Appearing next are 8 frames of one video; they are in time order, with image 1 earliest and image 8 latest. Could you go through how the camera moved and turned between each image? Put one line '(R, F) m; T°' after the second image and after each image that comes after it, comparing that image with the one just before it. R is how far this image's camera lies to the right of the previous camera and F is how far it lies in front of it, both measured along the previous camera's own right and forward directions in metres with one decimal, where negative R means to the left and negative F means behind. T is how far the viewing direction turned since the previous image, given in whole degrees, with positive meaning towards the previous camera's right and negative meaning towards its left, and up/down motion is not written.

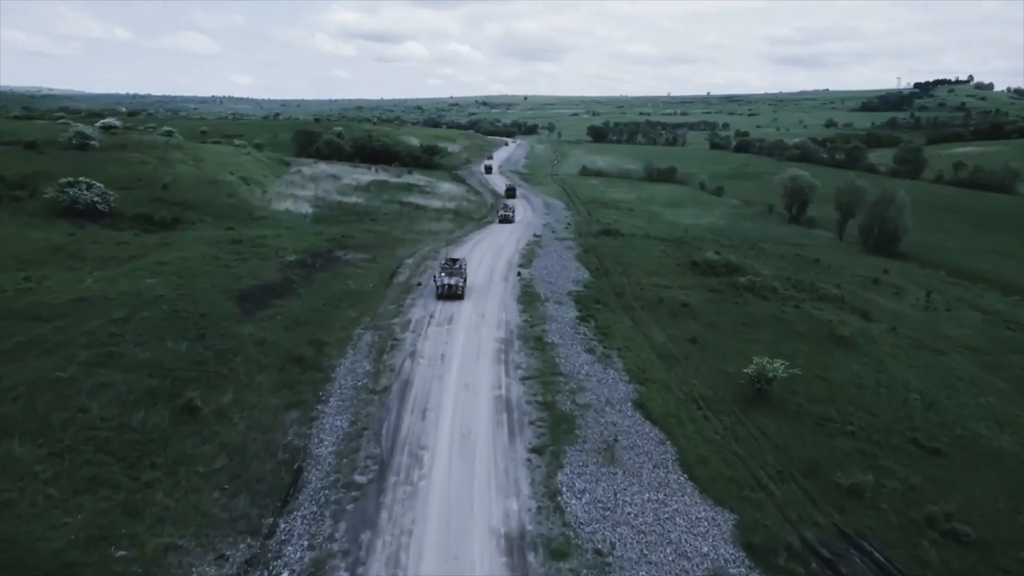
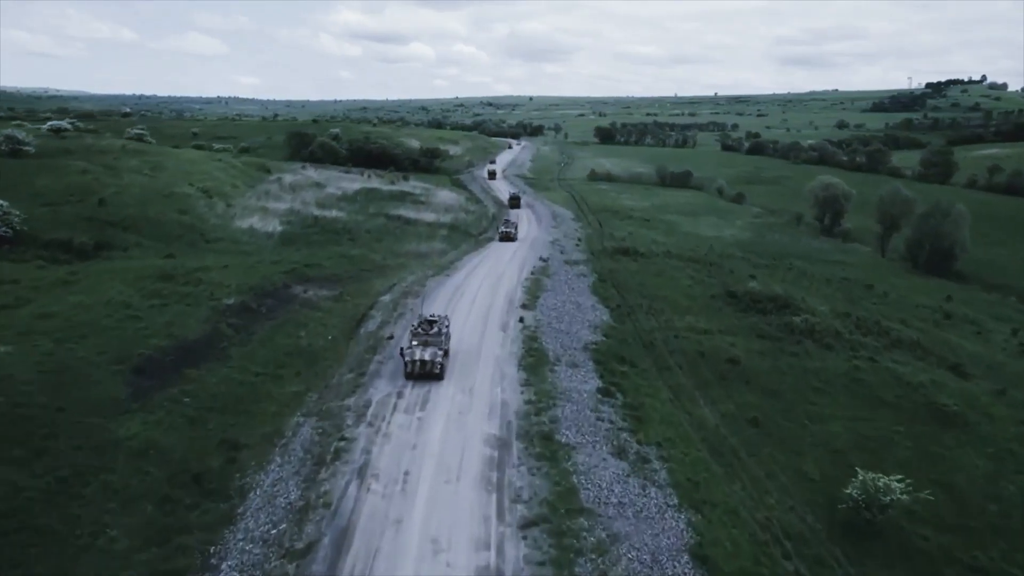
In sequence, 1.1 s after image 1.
(+0.3, +9.5) m; 0°
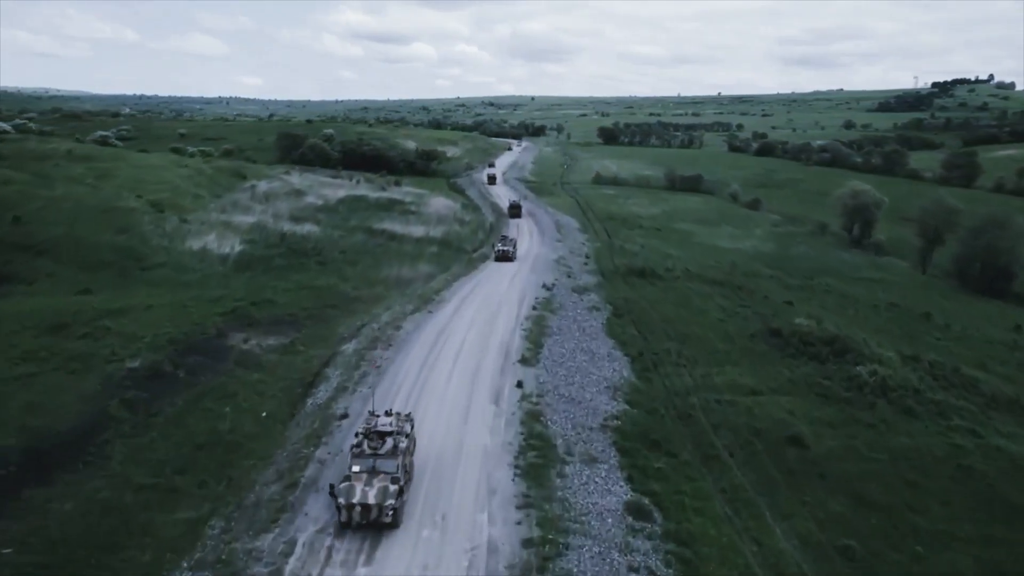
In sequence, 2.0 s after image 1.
(+0.3, +8.3) m; 0°
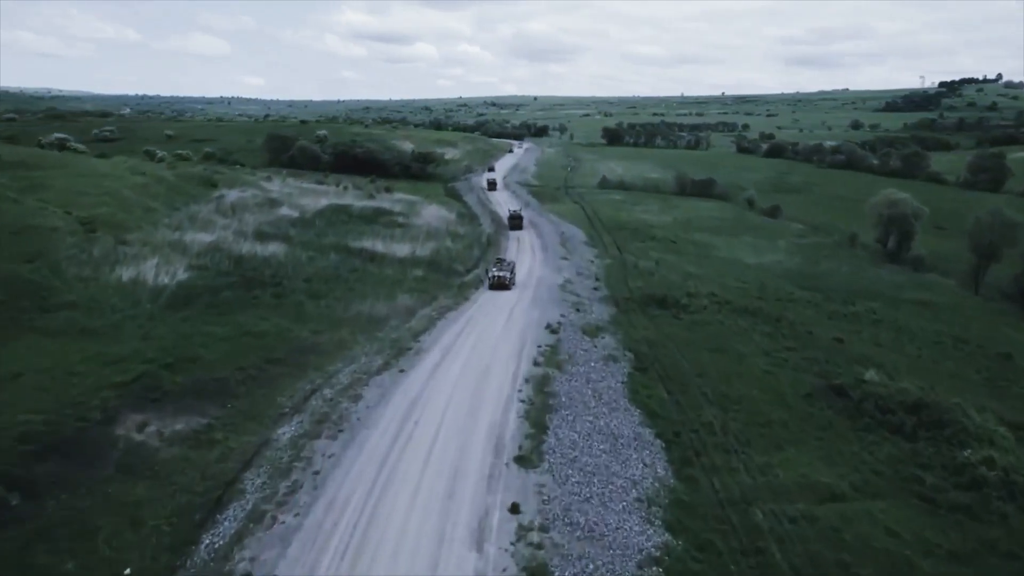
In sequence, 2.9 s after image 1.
(+0.3, +8.3) m; 0°
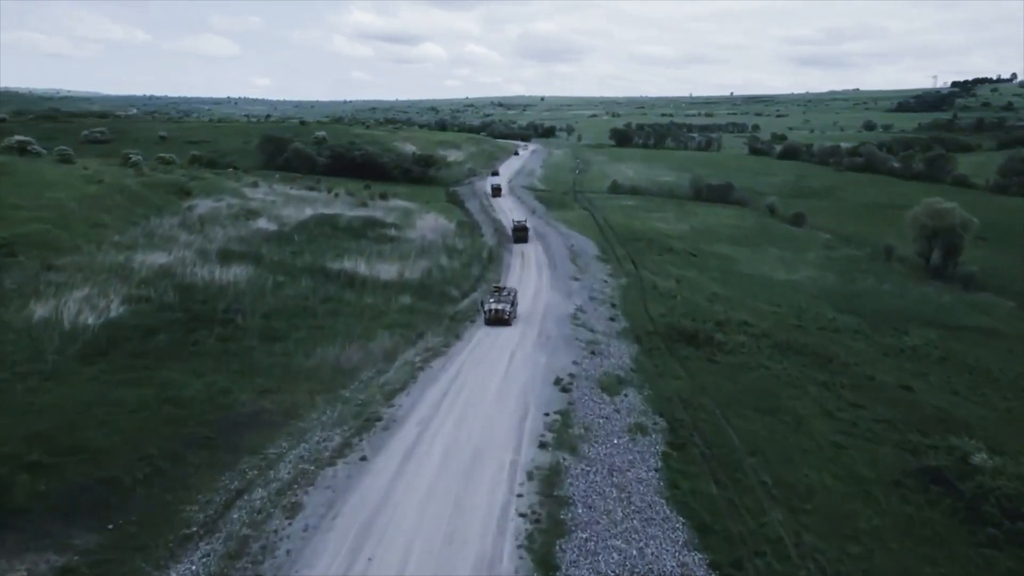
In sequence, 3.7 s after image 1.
(+0.3, +7.4) m; -1°
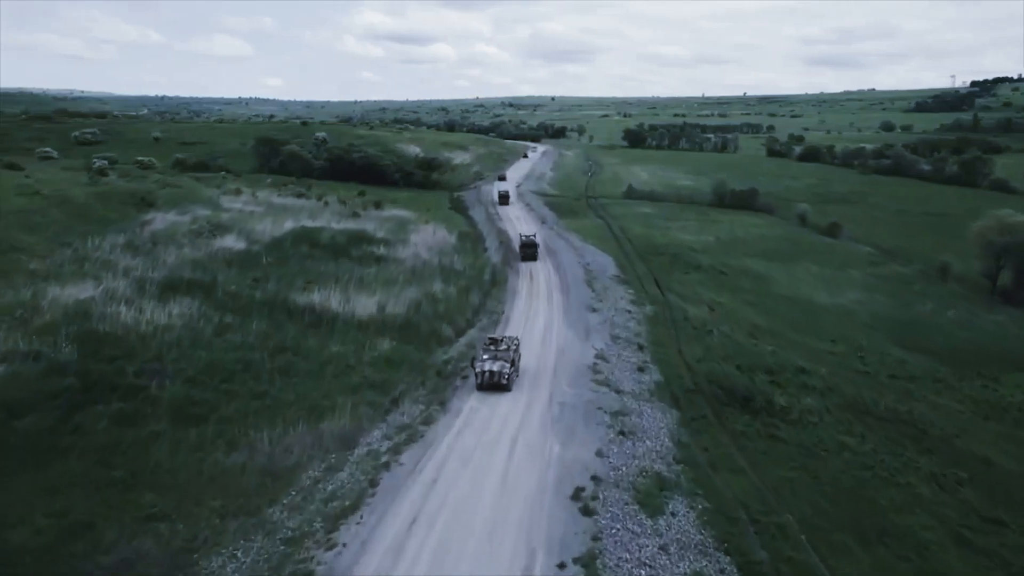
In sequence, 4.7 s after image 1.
(+0.3, +8.7) m; -1°
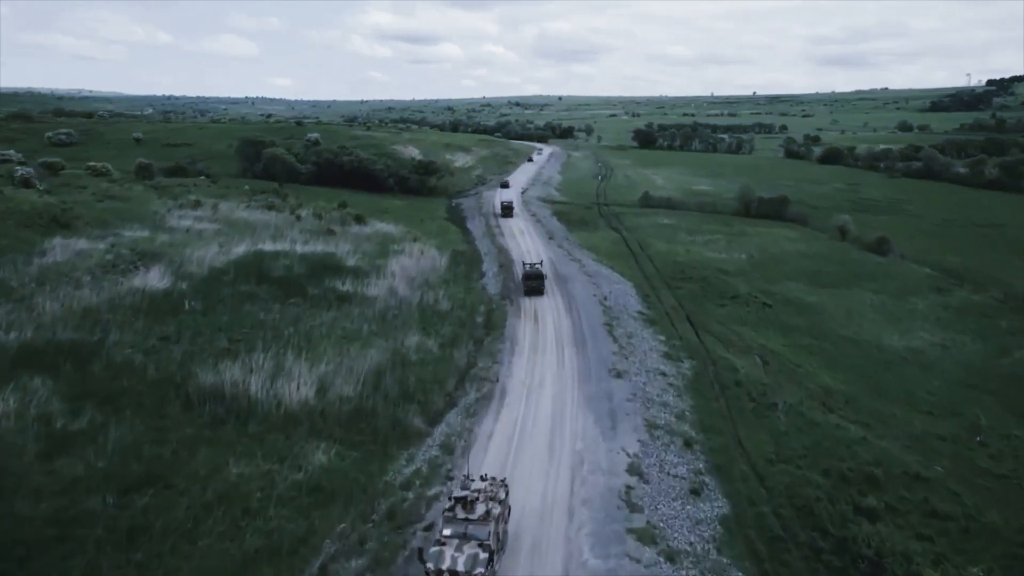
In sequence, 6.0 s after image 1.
(+0.5, +11.7) m; -1°
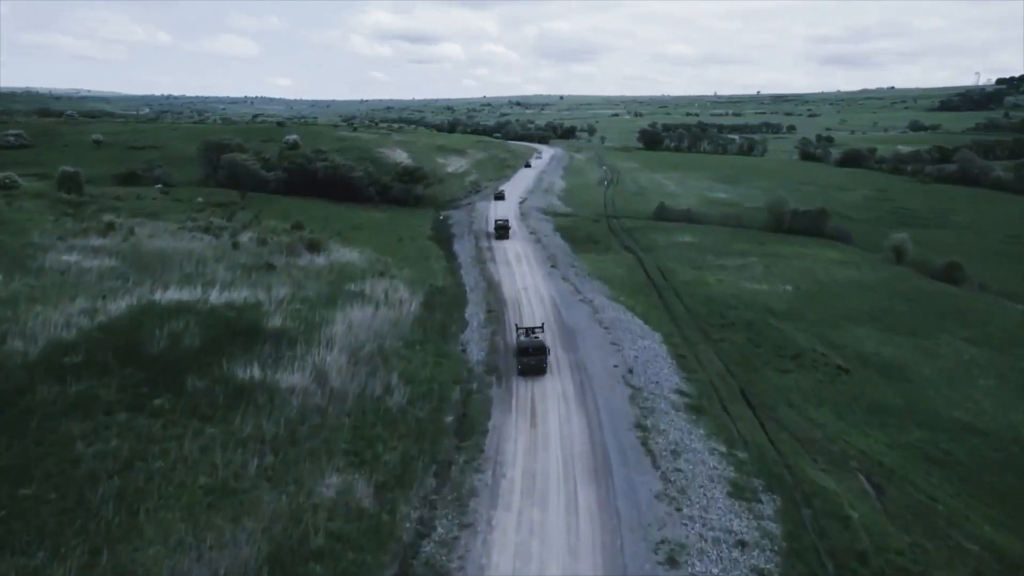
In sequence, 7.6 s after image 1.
(+0.7, +14.9) m; 0°
